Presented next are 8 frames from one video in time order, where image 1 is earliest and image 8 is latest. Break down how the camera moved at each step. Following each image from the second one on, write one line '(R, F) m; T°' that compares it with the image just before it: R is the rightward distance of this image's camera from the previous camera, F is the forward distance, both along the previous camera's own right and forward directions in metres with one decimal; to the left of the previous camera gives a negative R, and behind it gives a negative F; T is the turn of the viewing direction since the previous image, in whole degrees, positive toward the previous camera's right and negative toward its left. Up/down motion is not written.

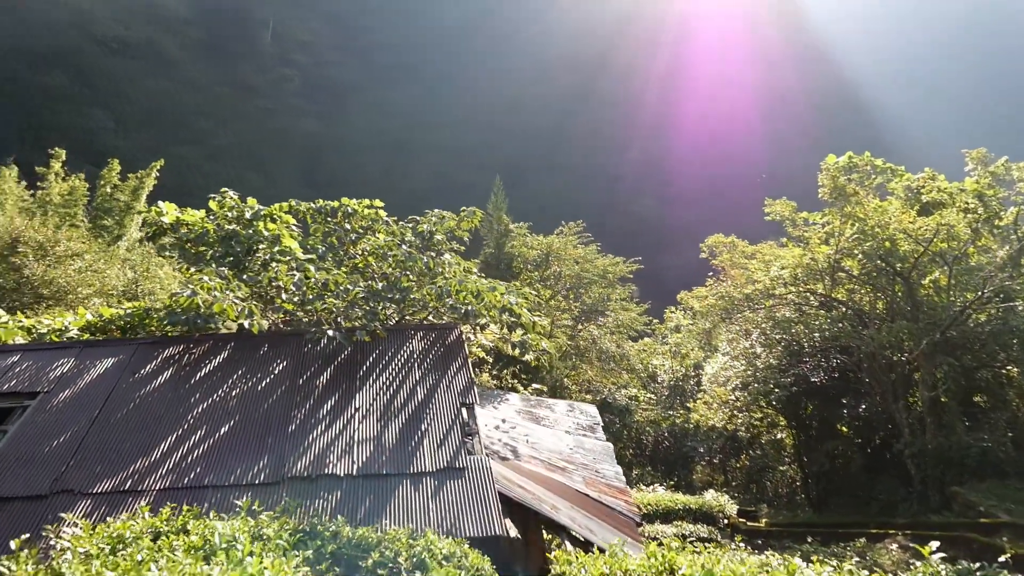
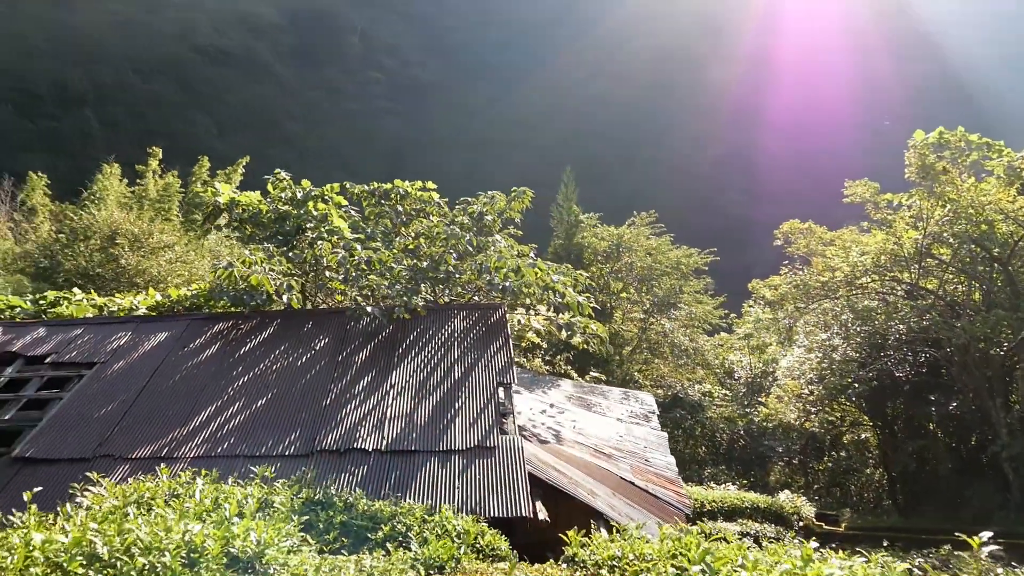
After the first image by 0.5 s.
(+0.3, +0.2) m; -7°
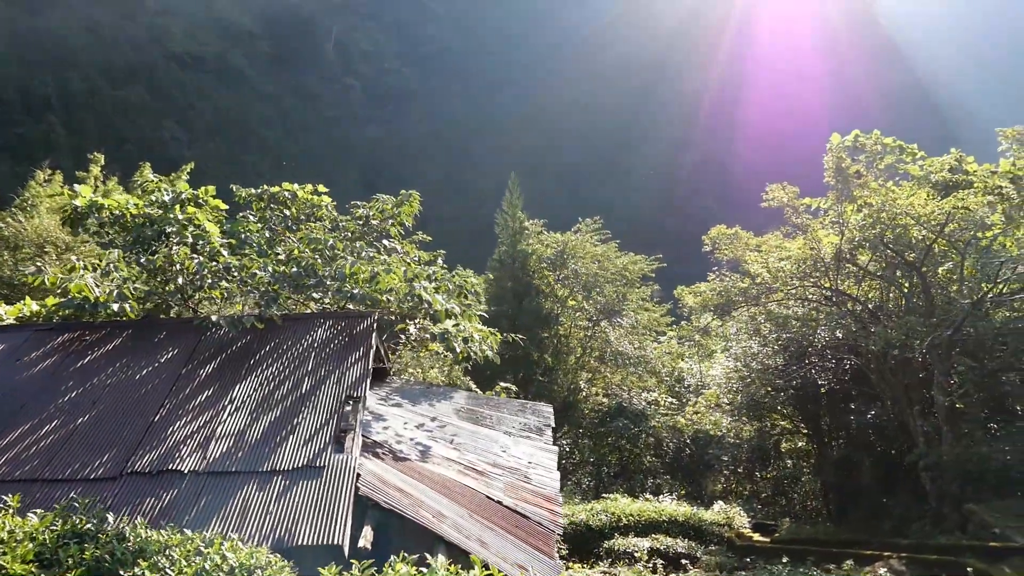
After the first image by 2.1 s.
(+1.1, +0.3) m; +2°
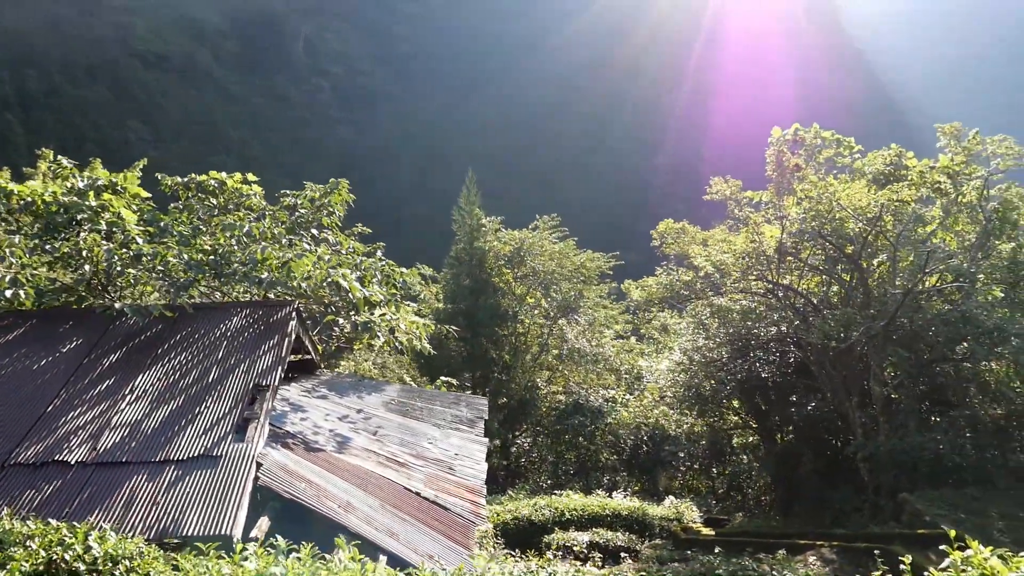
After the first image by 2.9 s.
(+0.5, +0.1) m; +2°
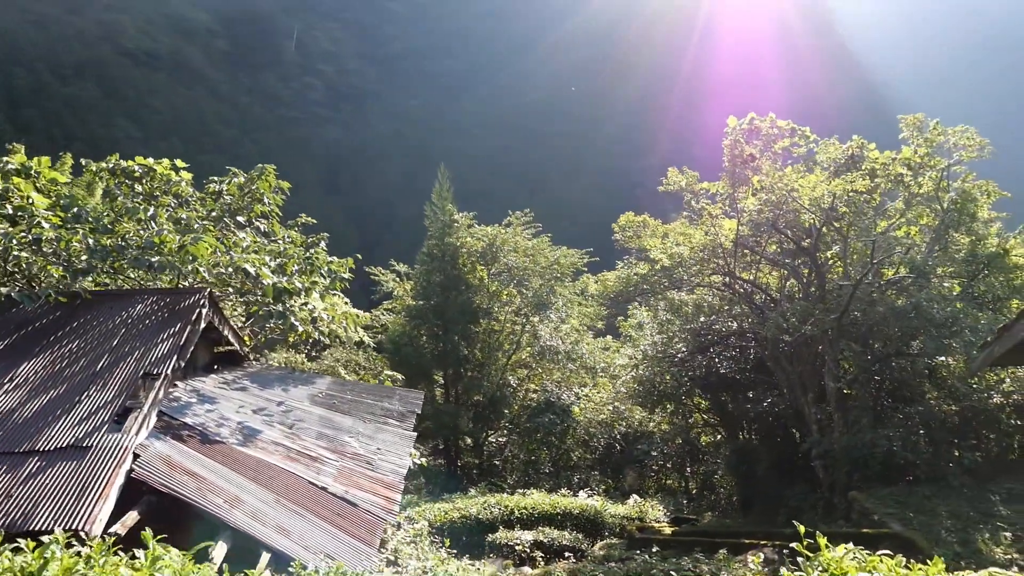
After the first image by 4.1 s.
(+0.7, +0.2) m; +1°
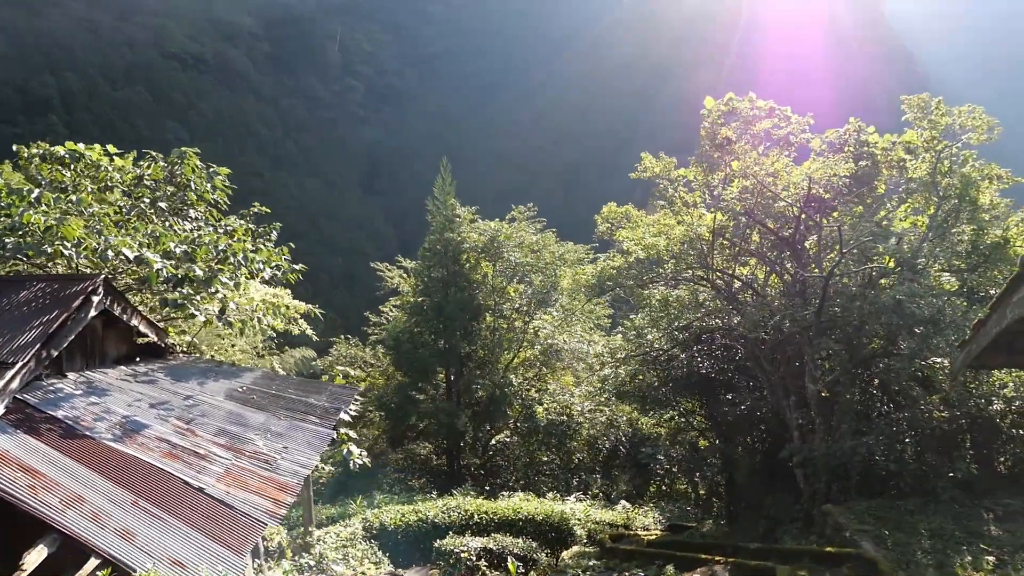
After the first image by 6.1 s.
(+1.1, +0.5) m; -4°
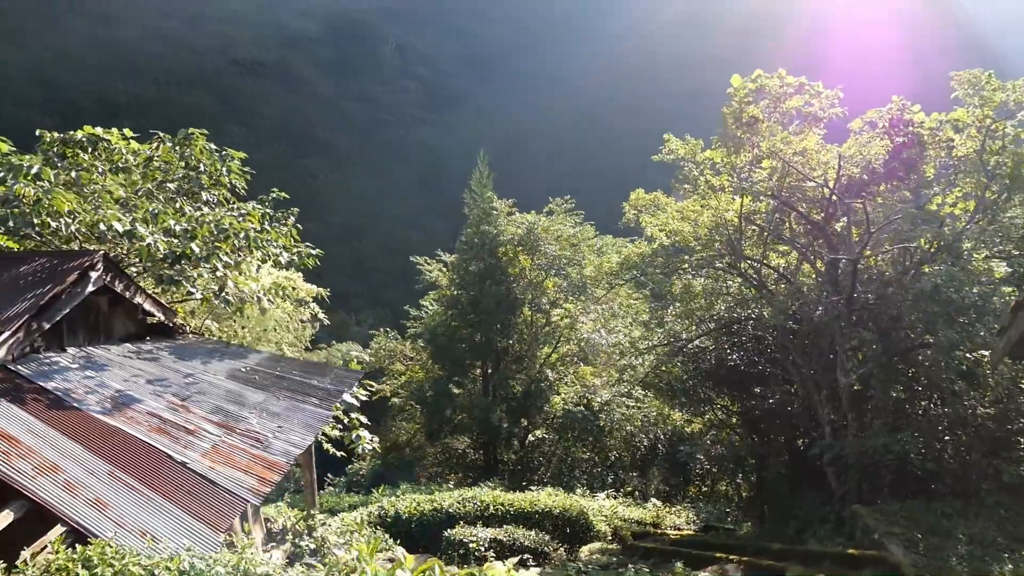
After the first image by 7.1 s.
(+0.5, +0.3) m; -5°
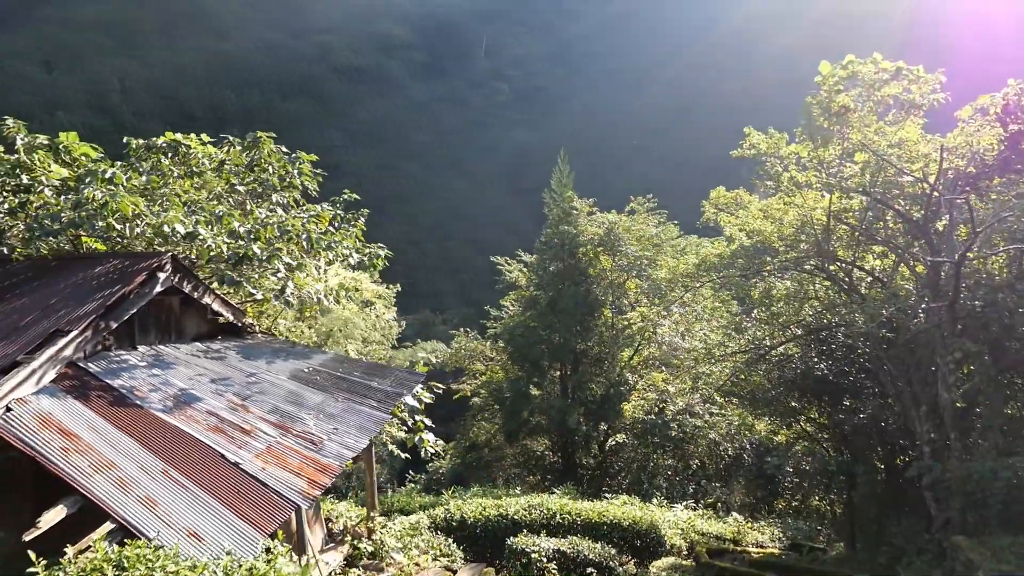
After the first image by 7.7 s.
(+0.2, +0.3) m; -8°
